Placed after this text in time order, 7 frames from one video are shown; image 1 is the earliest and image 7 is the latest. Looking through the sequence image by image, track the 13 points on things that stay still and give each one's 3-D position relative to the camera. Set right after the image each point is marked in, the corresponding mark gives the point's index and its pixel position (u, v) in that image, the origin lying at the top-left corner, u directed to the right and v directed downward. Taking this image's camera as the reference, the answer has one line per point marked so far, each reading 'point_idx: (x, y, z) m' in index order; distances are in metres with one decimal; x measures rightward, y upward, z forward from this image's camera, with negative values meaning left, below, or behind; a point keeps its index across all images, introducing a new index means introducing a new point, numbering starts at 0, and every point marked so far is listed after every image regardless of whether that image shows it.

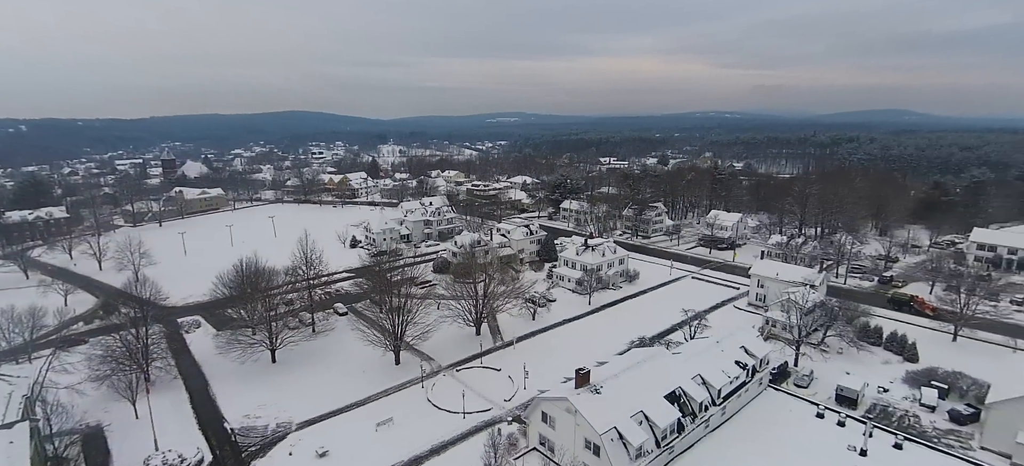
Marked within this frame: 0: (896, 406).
0: (+16.7, -7.5, +19.3) m
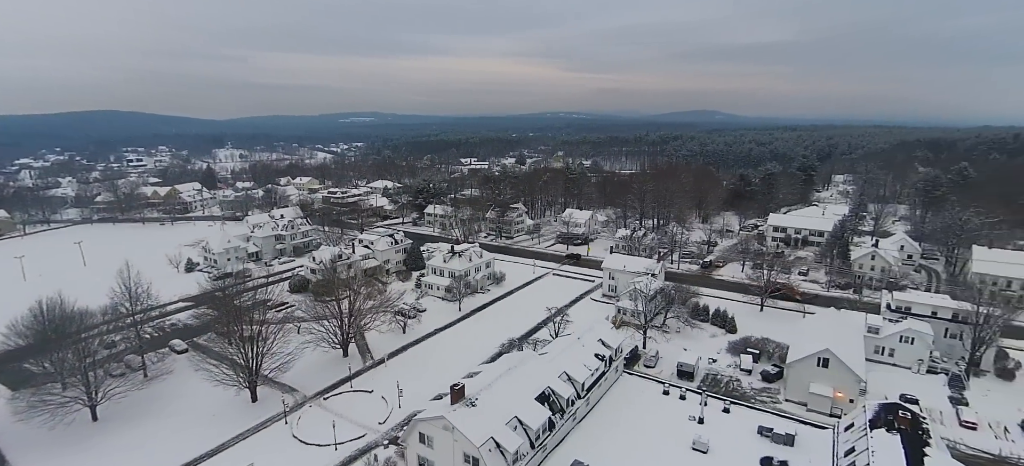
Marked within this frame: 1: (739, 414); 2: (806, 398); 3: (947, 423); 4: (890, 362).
0: (+10.4, -6.9, +21.7) m
1: (+10.0, -7.8, +19.0) m
2: (+12.5, -7.0, +18.9) m
3: (+15.2, -6.5, +15.5) m
4: (+15.9, -5.6, +18.8) m
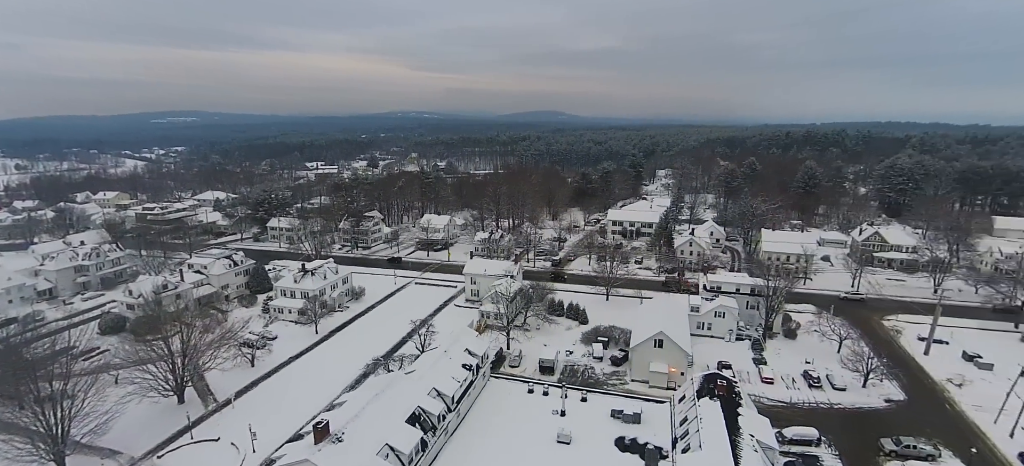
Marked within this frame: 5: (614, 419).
0: (+3.5, -6.8, +22.7) m
1: (+3.9, -7.7, +20.0) m
2: (+6.3, -6.7, +20.5) m
3: (+9.7, -6.0, +18.0) m
4: (+9.4, -5.0, +21.3) m
5: (+4.4, -8.0, +18.9) m
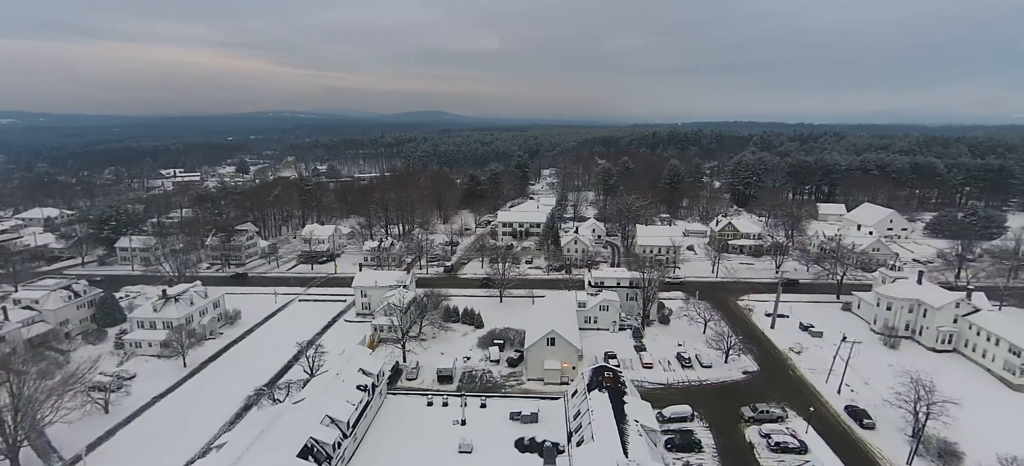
0: (-1.8, -6.9, +22.5) m
1: (-0.7, -7.8, +19.9) m
2: (+1.4, -6.7, +20.9) m
3: (+5.2, -5.8, +19.0) m
4: (+4.2, -4.8, +22.2) m
5: (0.0, -8.2, +18.9) m
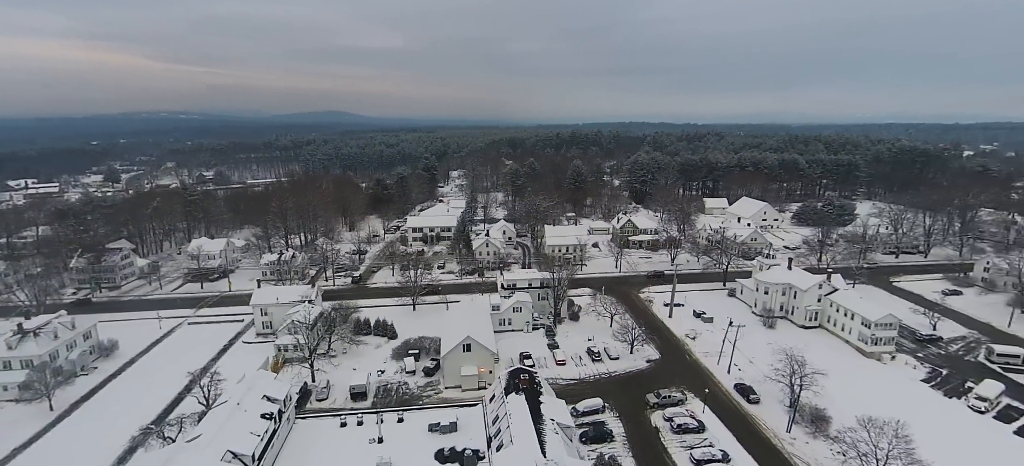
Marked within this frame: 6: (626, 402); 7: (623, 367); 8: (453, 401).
0: (-5.9, -7.3, +21.4) m
1: (-4.4, -8.1, +19.1) m
2: (-2.5, -6.9, +20.4) m
3: (+1.5, -5.8, +19.2) m
4: (-0.1, -4.9, +22.2) m
5: (-3.5, -8.4, +18.2) m
6: (+4.2, -6.4, +16.7) m
7: (+4.7, -5.8, +18.8) m
8: (-2.6, -7.5, +19.6) m
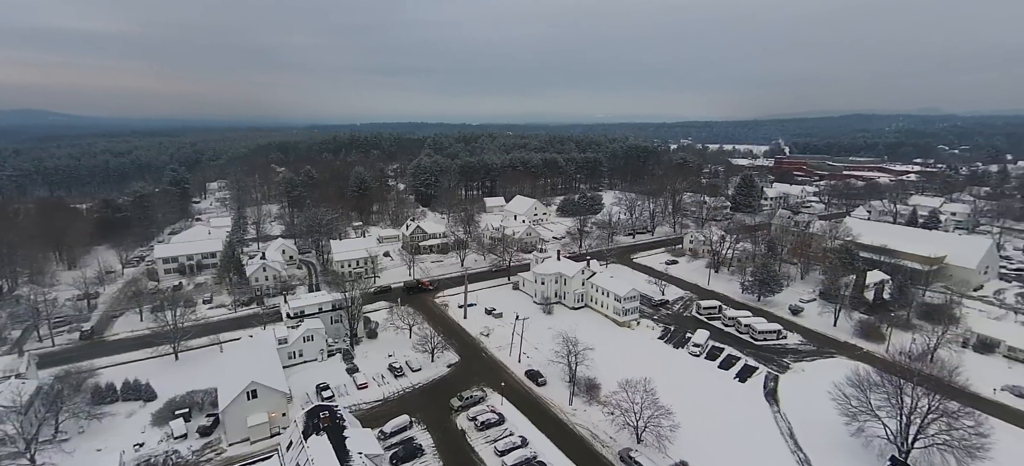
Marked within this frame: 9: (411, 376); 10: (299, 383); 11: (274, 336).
0: (-13.9, -8.7, +17.1) m
1: (-11.6, -9.3, +15.5) m
2: (-10.5, -7.9, +17.4) m
3: (-6.4, -6.3, +17.6) m
4: (-9.1, -5.6, +19.8) m
5: (-10.4, -9.5, +15.0) m
6: (-3.0, -6.6, +16.3) m
7: (-3.4, -6.0, +18.5) m
8: (-10.3, -8.5, +16.6) m
9: (-4.0, -6.0, +18.6) m
10: (-8.8, -6.2, +18.7) m
11: (-10.2, -4.4, +19.2) m
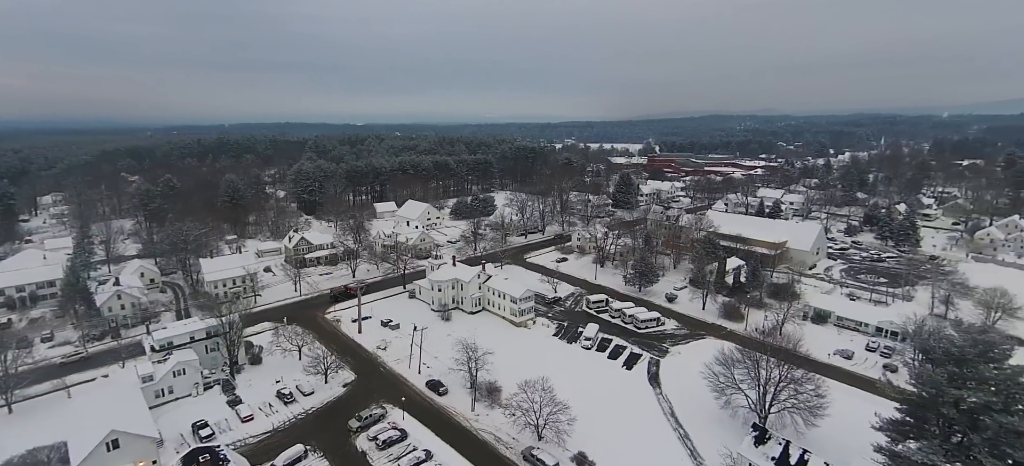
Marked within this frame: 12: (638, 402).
0: (-17.1, -9.7, +14.2) m
1: (-14.4, -10.3, +13.1) m
2: (-13.8, -8.7, +15.0) m
3: (-10.0, -6.9, +16.0) m
4: (-13.0, -6.3, +17.6) m
5: (-13.2, -10.4, +12.8) m
6: (-6.3, -7.0, +15.3) m
7: (-7.1, -6.3, +17.4) m
8: (-13.4, -9.3, +14.3) m
9: (-7.8, -6.4, +17.4) m
10: (-12.5, -6.9, +16.6) m
11: (-14.0, -5.1, +16.8) m
12: (+5.1, -6.2, +16.7) m
